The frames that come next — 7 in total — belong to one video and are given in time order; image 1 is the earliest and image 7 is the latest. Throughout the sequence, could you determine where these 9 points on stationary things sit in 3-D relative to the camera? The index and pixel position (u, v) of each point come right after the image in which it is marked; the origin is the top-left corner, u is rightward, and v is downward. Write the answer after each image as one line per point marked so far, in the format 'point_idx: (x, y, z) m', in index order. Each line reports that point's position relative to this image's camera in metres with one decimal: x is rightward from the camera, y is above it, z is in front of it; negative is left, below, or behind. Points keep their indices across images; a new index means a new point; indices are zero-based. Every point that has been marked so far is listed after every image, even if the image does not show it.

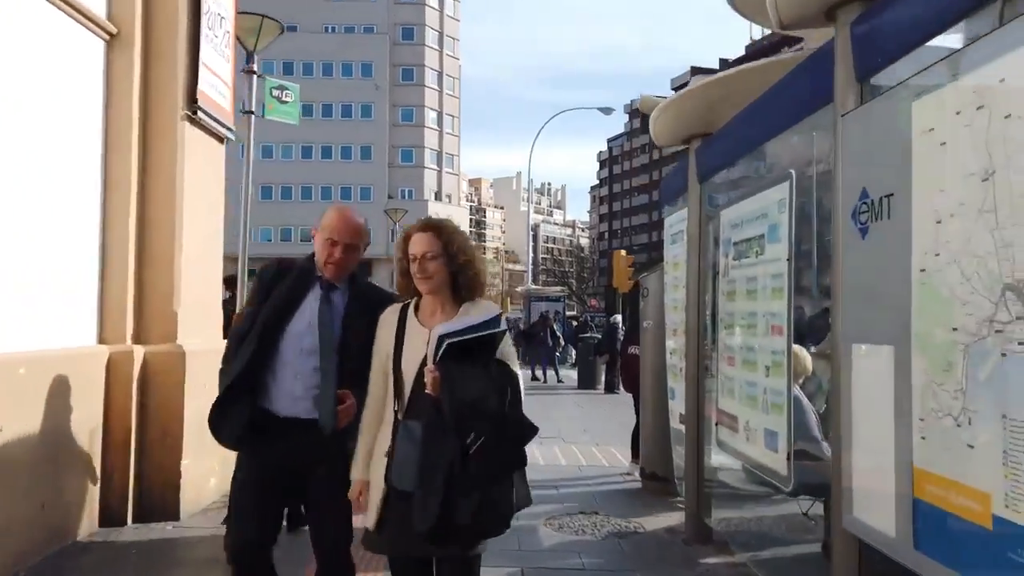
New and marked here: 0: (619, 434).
0: (+1.6, -2.2, +11.3) m
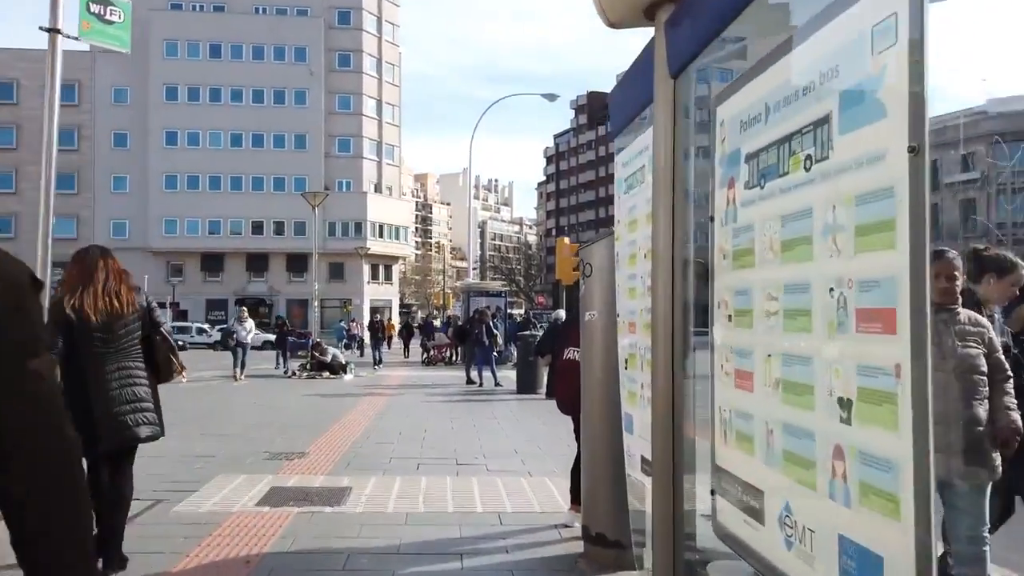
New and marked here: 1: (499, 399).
0: (+0.6, -2.0, +9.0) m
1: (-0.3, -2.5, +17.2) m
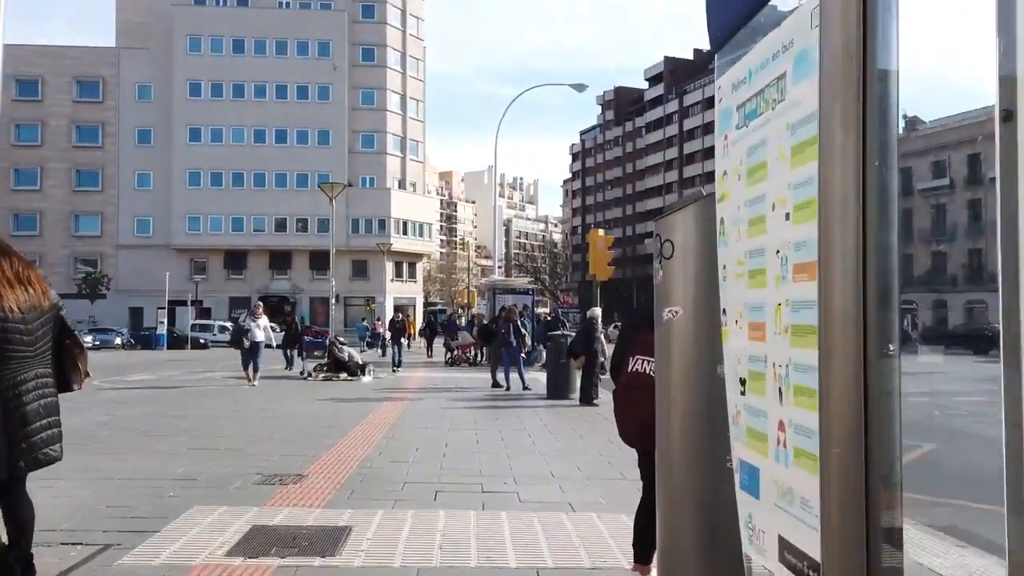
0: (+0.9, -2.0, +7.5) m
1: (+0.3, -2.5, +15.7) m
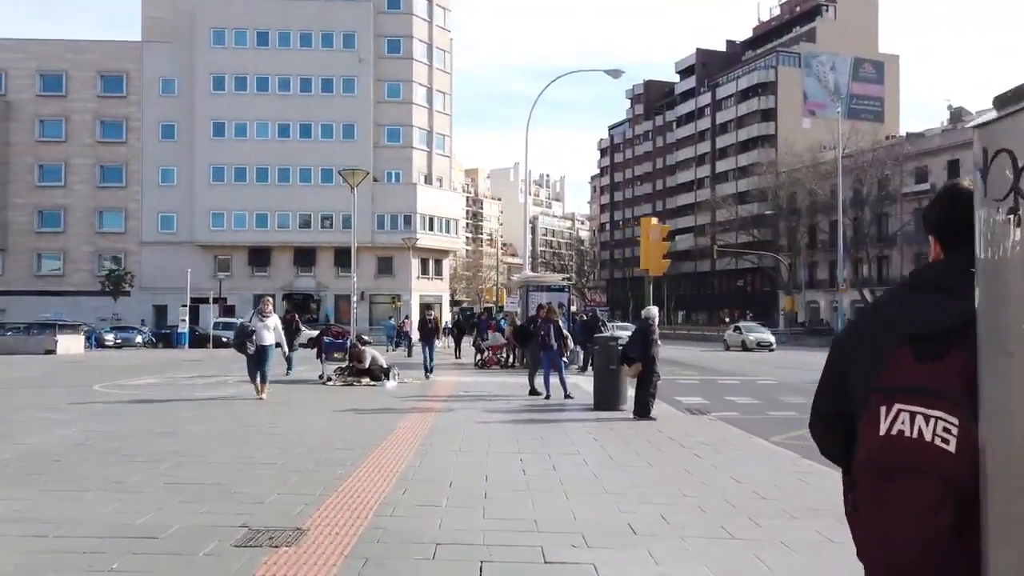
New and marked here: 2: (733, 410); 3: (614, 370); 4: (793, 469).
0: (+1.4, -1.9, +5.4) m
1: (+1.1, -2.4, +13.7) m
2: (+5.1, -2.8, +17.3) m
3: (+2.0, -1.6, +14.5) m
4: (+3.5, -2.2, +9.2) m
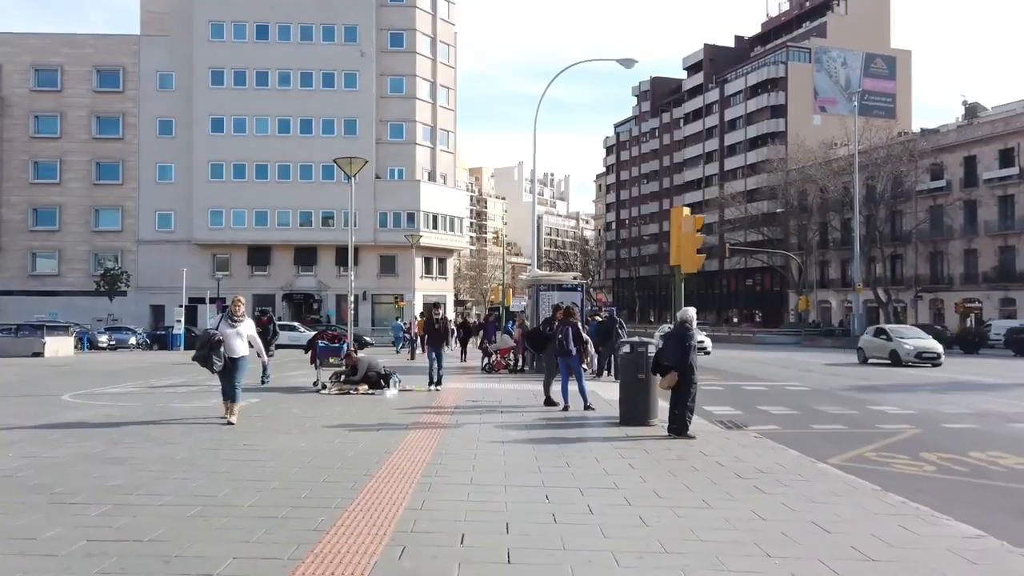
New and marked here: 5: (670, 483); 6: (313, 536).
0: (+1.7, -1.9, +3.7) m
1: (+1.3, -2.3, +11.9) m
2: (+5.4, -2.8, +15.6) m
3: (+2.2, -1.5, +12.8) m
4: (+3.7, -2.2, +7.4) m
5: (+1.7, -2.2, +8.3) m
6: (-1.6, -2.0, +5.9) m
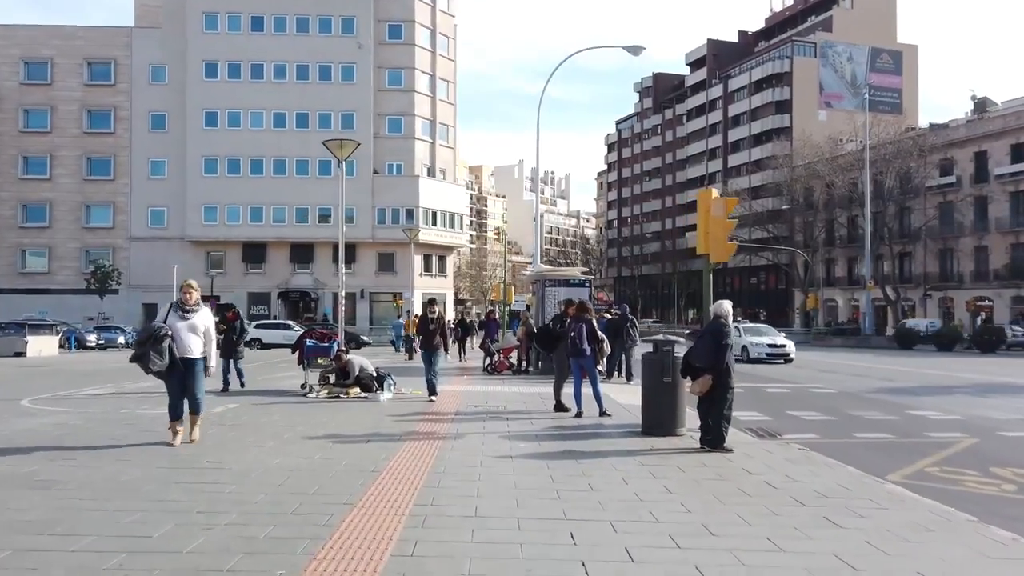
0: (+1.8, -1.8, +2.1) m
1: (+1.5, -2.2, +10.4) m
2: (+5.5, -2.7, +14.0) m
3: (+2.4, -1.4, +11.2) m
4: (+3.8, -2.1, +5.9) m
5: (+1.9, -2.0, +6.7) m
6: (-1.4, -1.8, +4.4) m
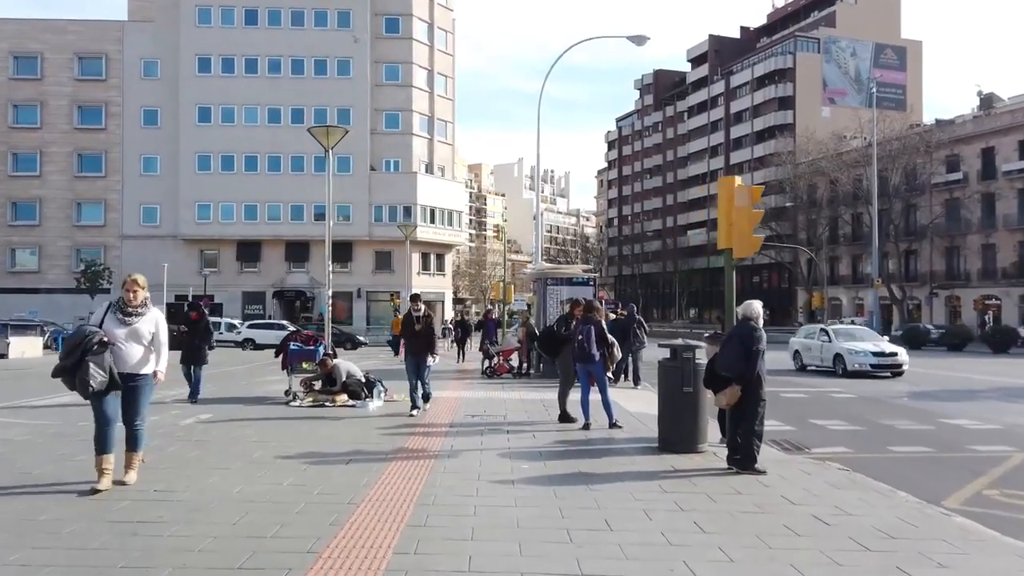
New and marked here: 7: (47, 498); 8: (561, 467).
0: (+1.8, -1.8, +0.9) m
1: (+1.5, -2.2, +9.1) m
2: (+5.5, -2.6, +12.8) m
3: (+2.4, -1.4, +10.0) m
4: (+3.8, -2.1, +4.6) m
5: (+1.9, -2.0, +5.5) m
6: (-1.4, -1.8, +3.1) m
7: (-4.4, -1.9, +7.1) m
8: (+0.5, -2.2, +9.0) m
